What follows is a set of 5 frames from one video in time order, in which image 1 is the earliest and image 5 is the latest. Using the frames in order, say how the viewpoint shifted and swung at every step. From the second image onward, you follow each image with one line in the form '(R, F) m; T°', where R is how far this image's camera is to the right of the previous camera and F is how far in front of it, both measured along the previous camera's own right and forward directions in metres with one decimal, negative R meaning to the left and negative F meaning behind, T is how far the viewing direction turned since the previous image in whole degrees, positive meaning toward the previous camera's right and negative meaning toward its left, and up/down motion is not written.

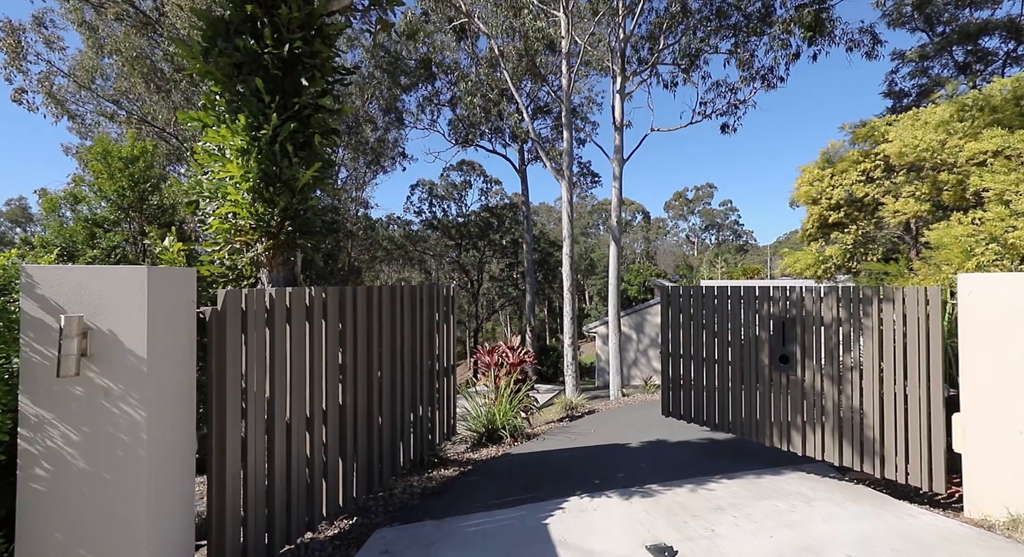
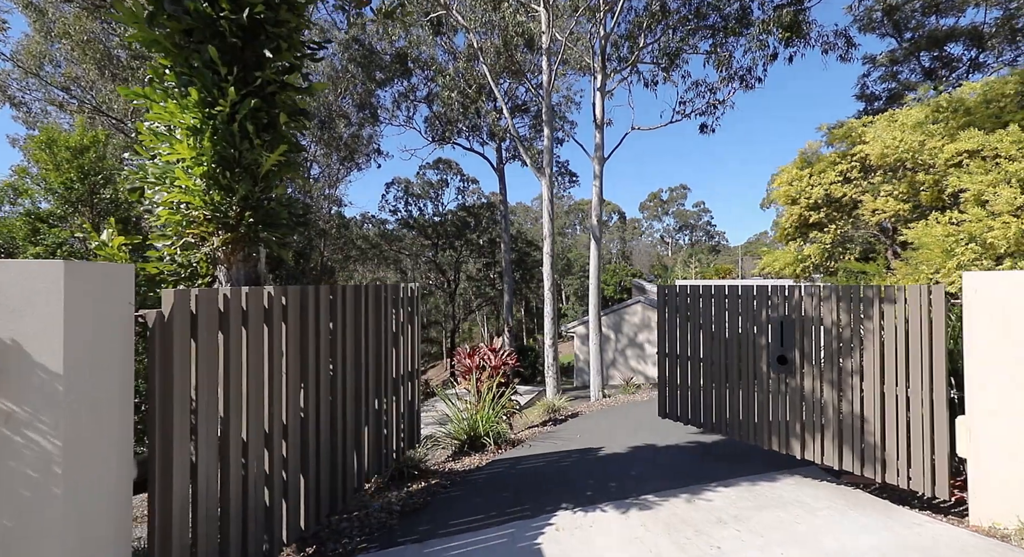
(-0.1, +0.3) m; +3°
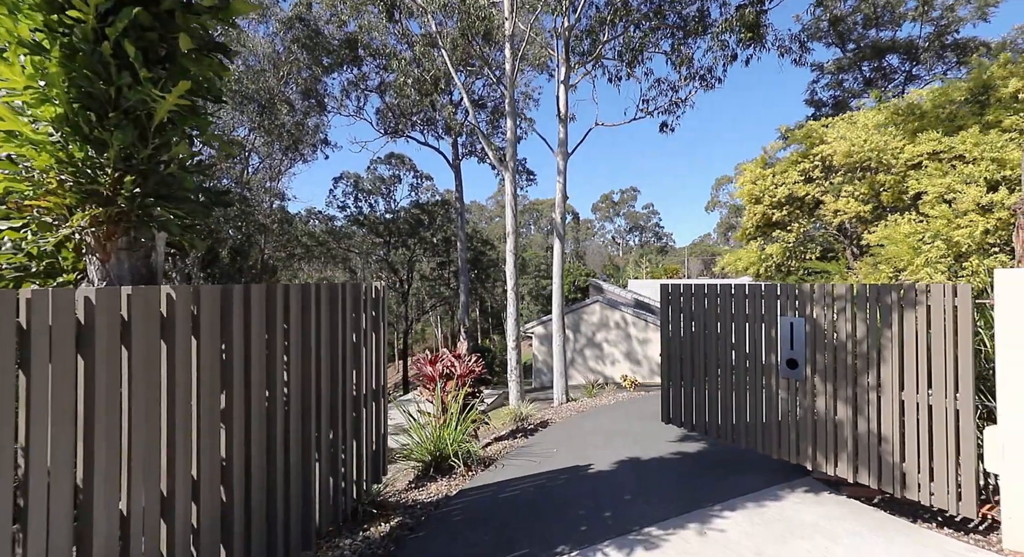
(-0.2, +0.7) m; +5°
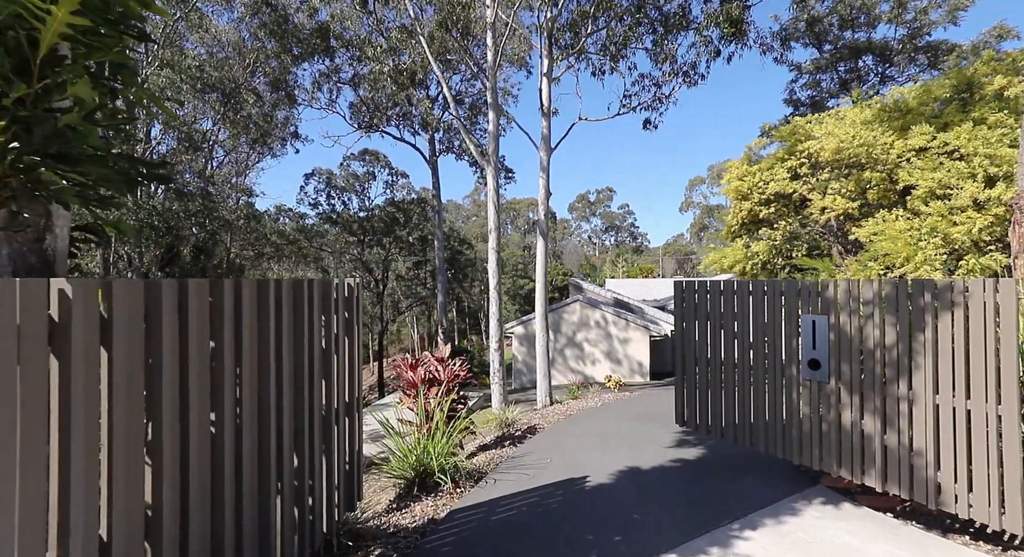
(-0.1, +0.5) m; +3°
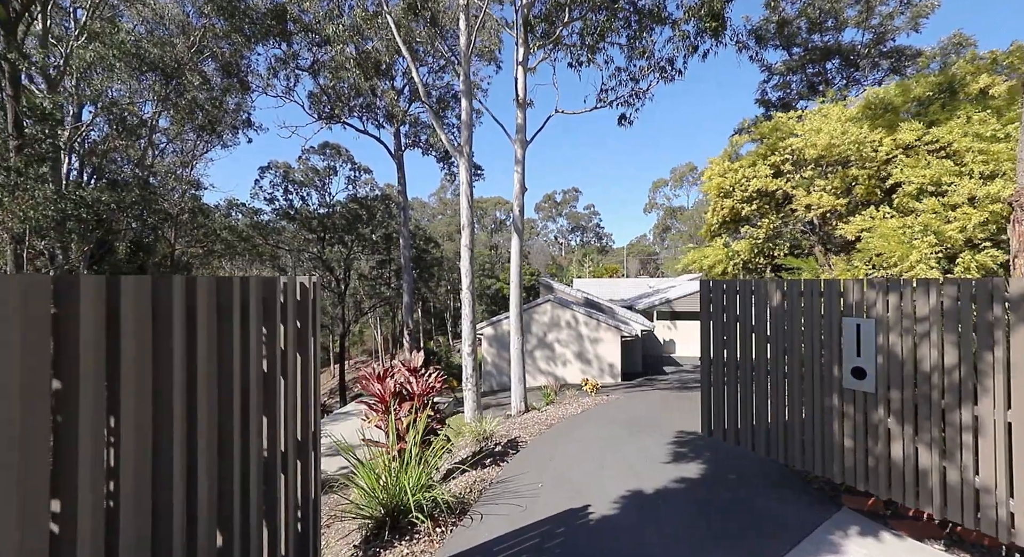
(-0.2, +0.7) m; +4°
